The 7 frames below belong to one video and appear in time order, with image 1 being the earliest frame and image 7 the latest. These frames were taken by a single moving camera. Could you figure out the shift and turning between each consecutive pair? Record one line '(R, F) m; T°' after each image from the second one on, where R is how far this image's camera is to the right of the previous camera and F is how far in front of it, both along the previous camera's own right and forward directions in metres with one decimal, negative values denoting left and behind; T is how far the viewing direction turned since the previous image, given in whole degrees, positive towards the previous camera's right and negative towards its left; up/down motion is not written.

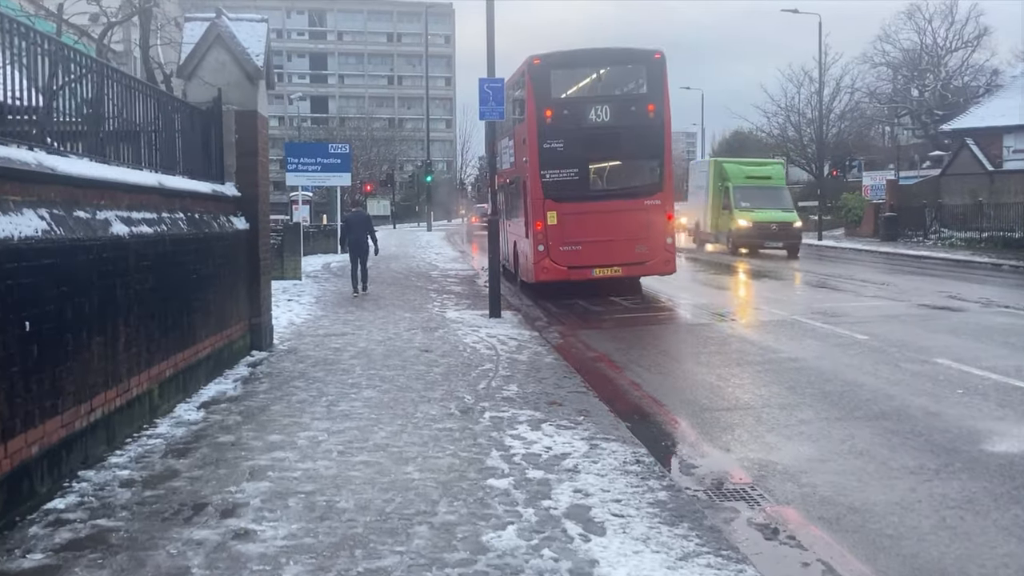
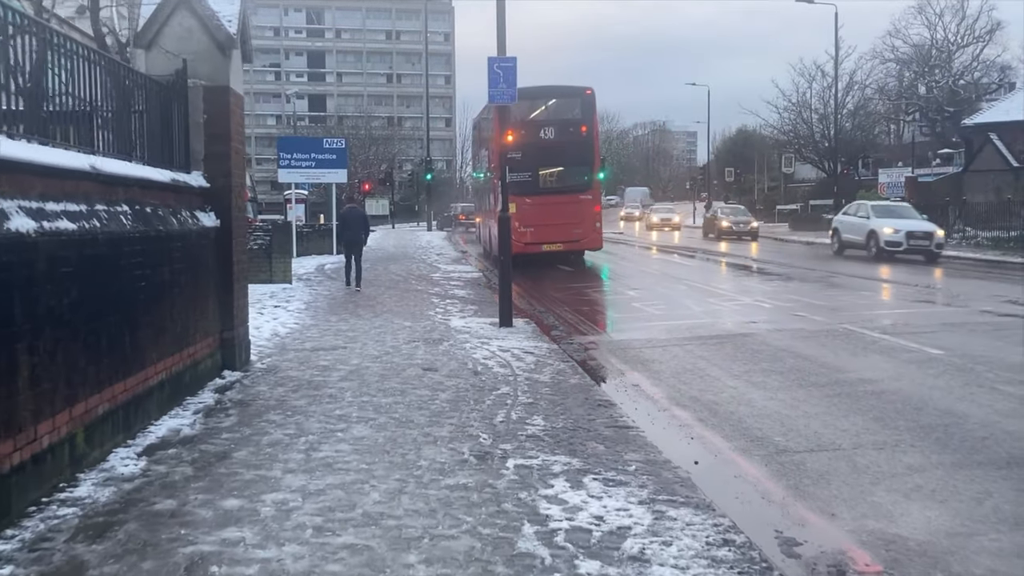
(-0.2, +1.7) m; 0°
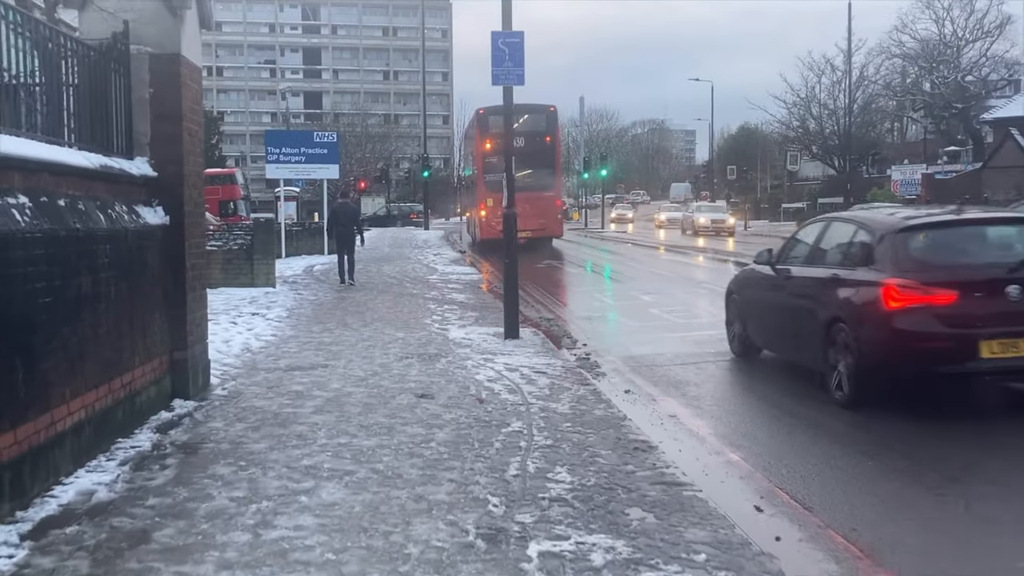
(-0.1, +1.6) m; 0°
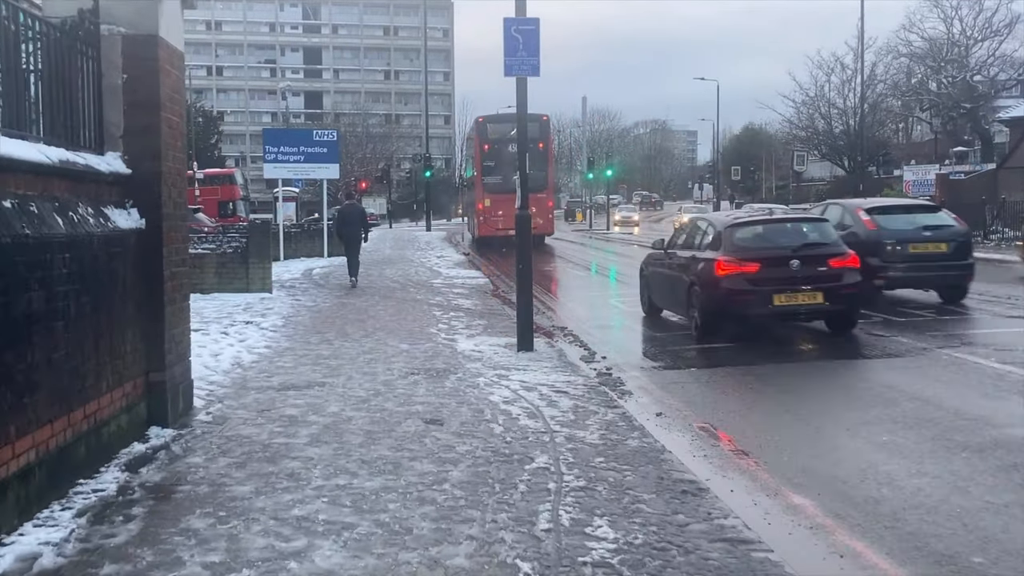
(-0.2, +0.9) m; 0°
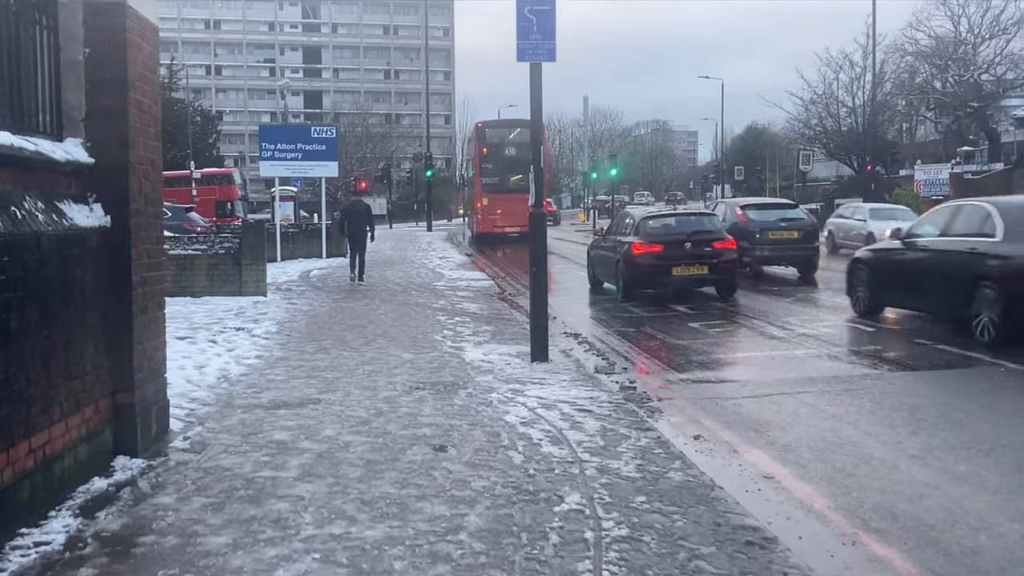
(-0.2, +0.9) m; 0°
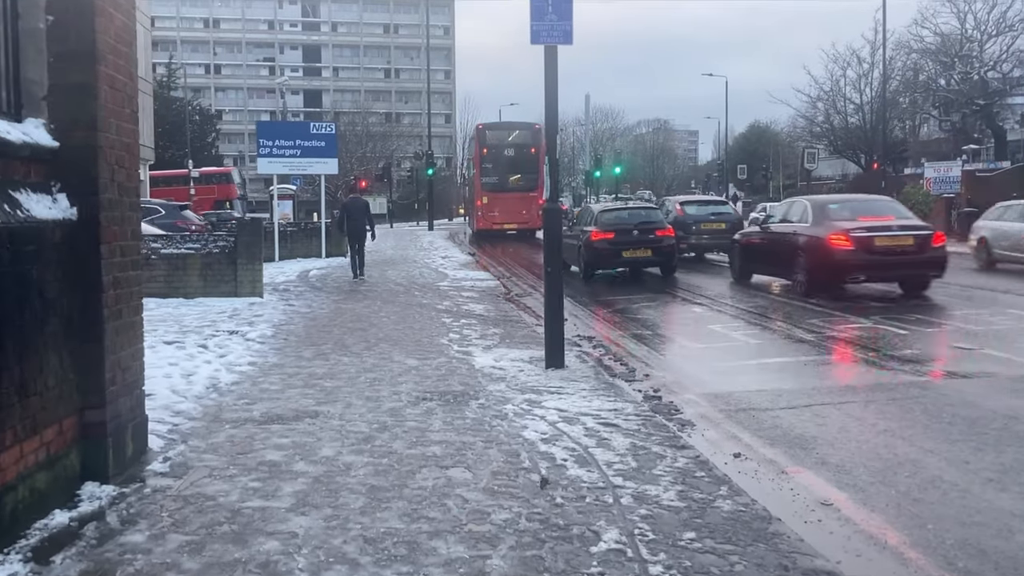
(-0.1, +0.7) m; 0°
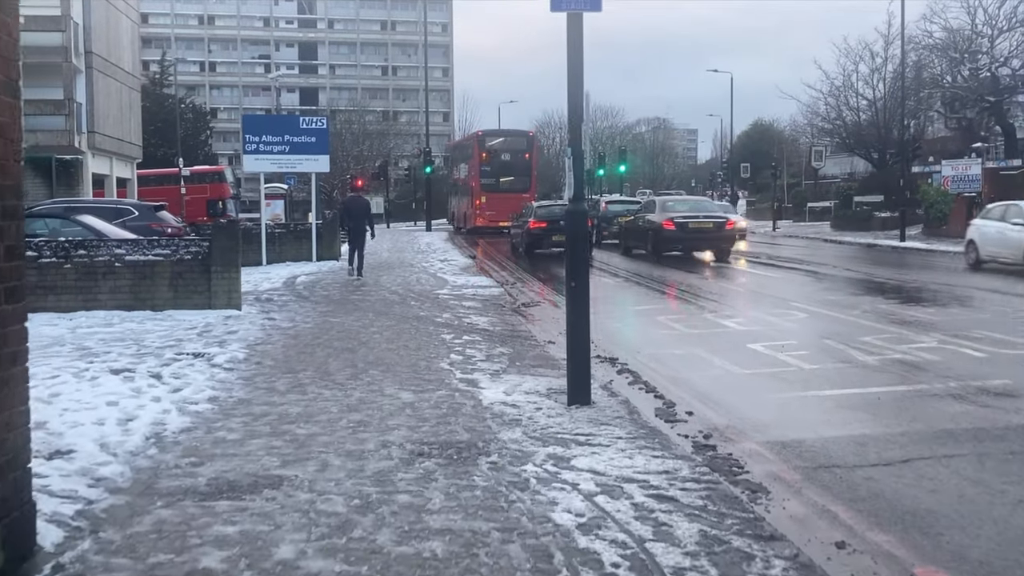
(-0.1, +1.6) m; 0°
